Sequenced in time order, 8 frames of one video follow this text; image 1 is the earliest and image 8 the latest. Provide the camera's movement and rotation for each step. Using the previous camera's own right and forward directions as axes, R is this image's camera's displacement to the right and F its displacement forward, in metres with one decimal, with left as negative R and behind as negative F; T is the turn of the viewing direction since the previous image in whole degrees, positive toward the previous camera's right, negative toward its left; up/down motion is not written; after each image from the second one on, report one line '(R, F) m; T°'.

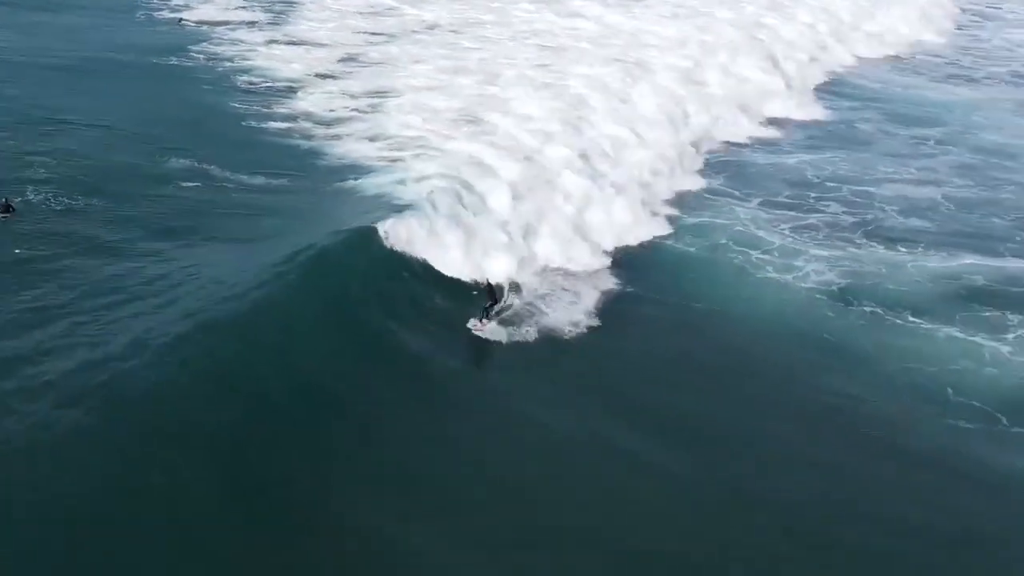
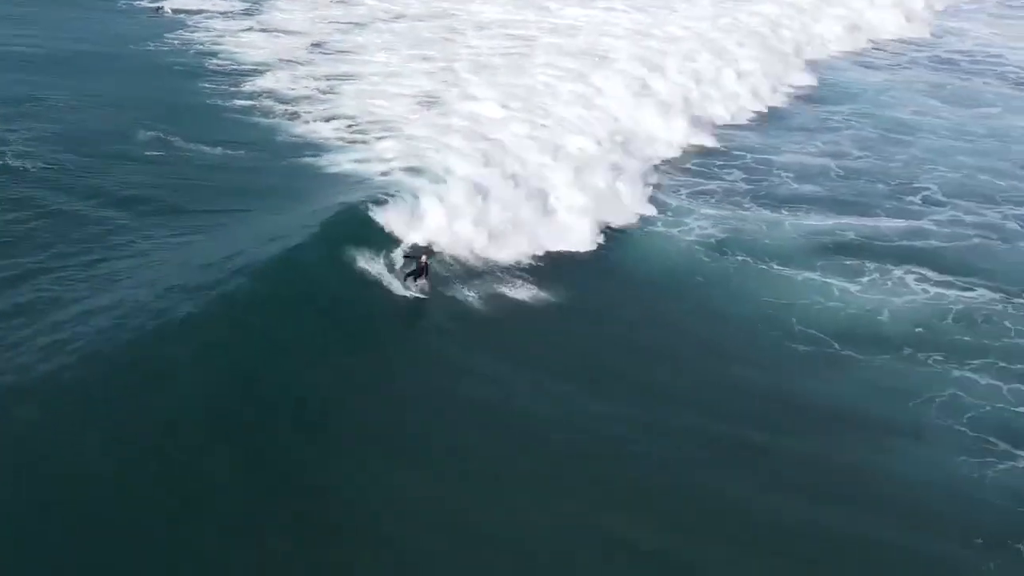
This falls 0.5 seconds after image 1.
(+1.1, -2.1) m; 0°
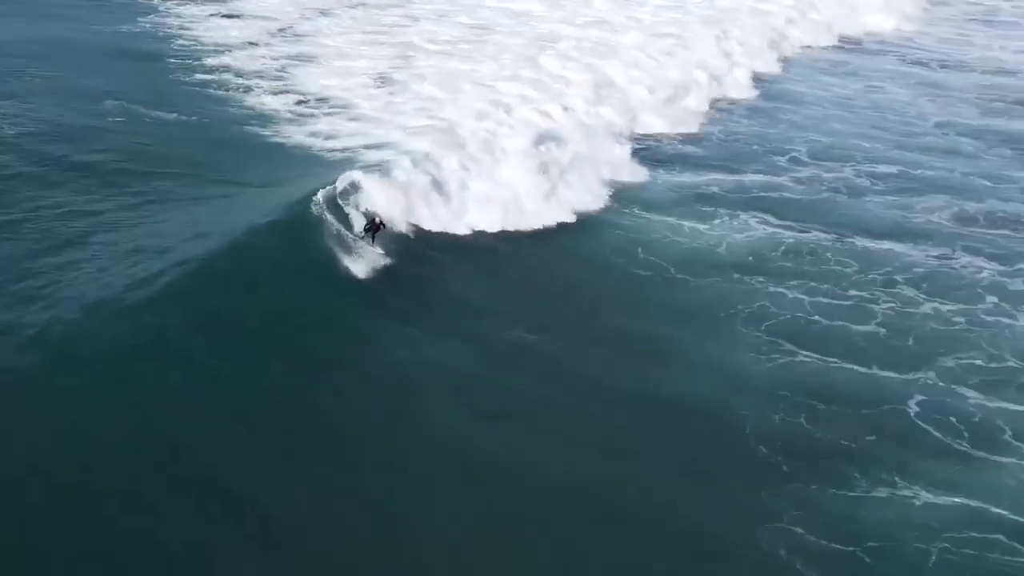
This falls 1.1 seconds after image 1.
(+1.5, -2.8) m; -1°
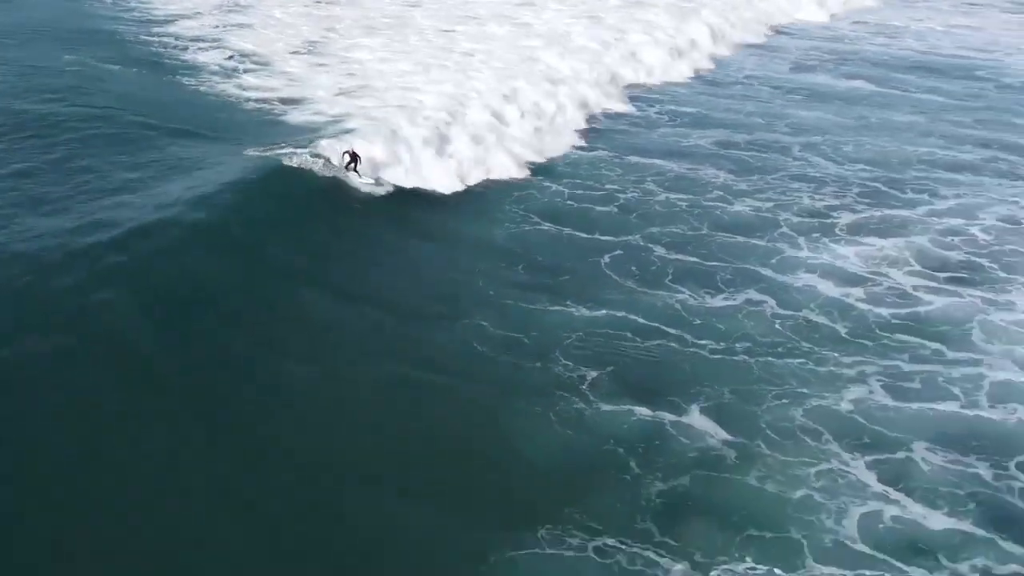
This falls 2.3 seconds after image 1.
(+3.0, -5.3) m; -1°
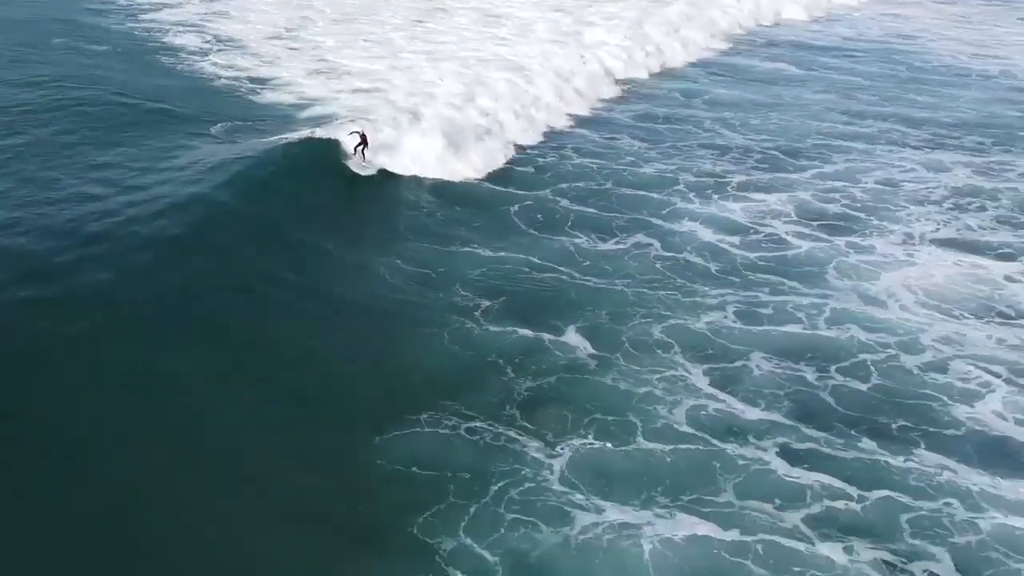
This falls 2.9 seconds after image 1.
(+1.3, -2.6) m; 0°
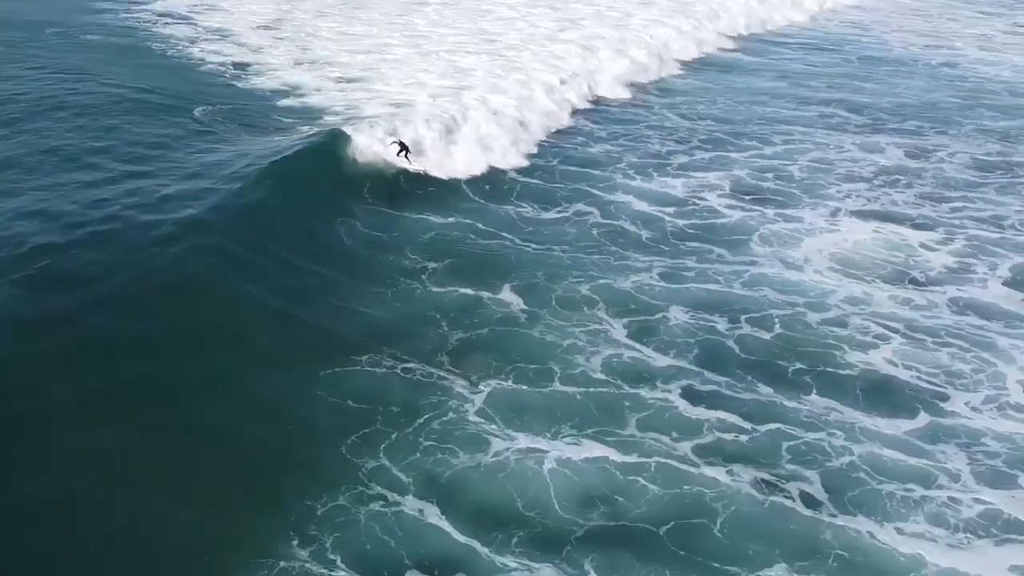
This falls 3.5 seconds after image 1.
(+0.8, -1.5) m; 0°
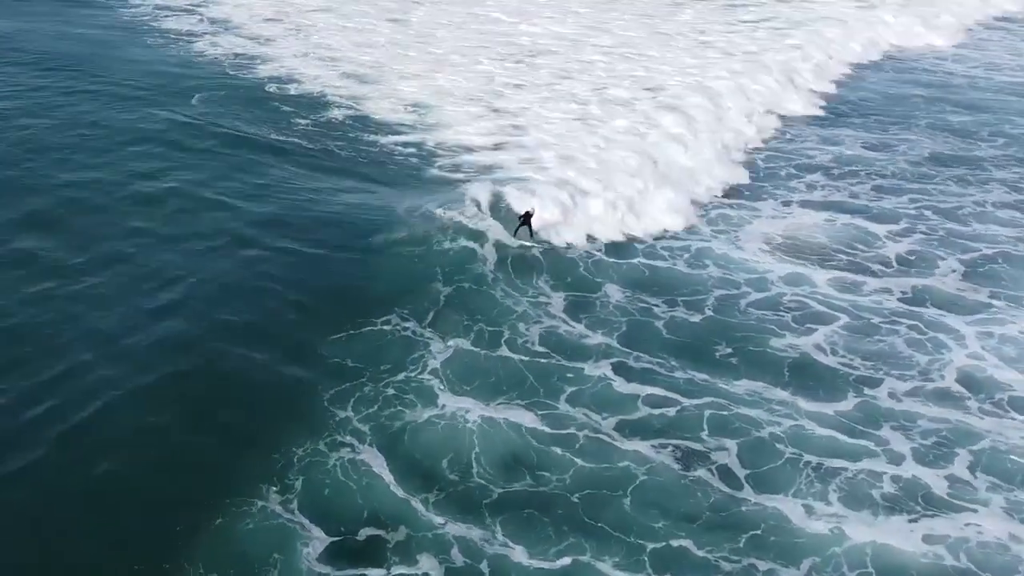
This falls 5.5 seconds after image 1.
(+0.8, -0.4) m; 0°
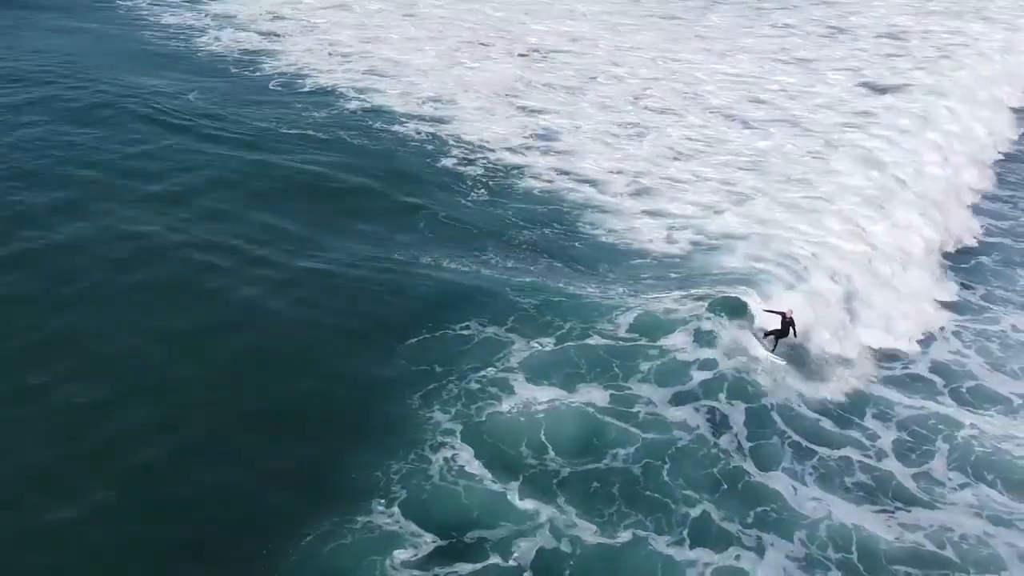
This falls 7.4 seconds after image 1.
(-0.3, -1.6) m; 0°
